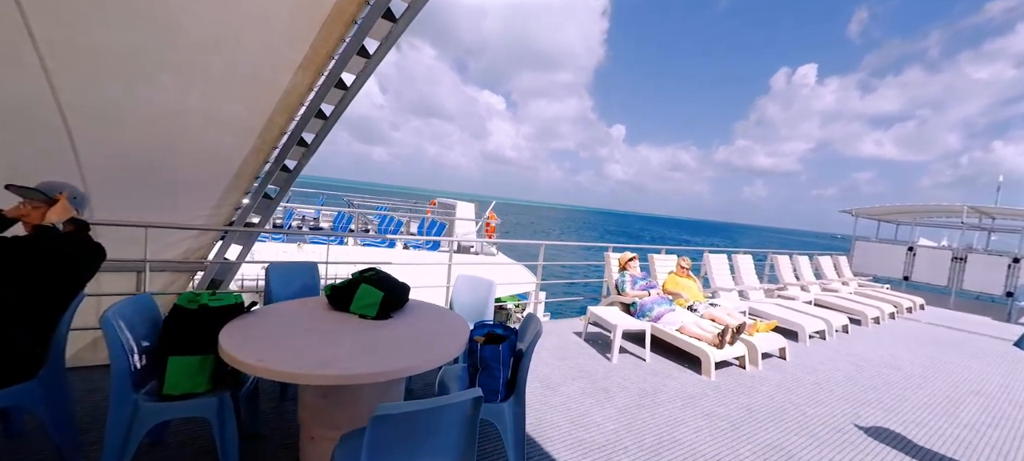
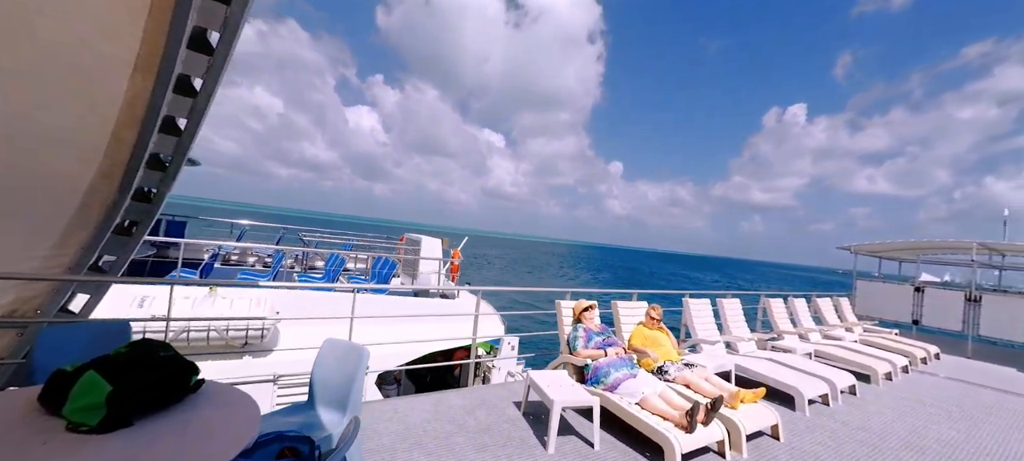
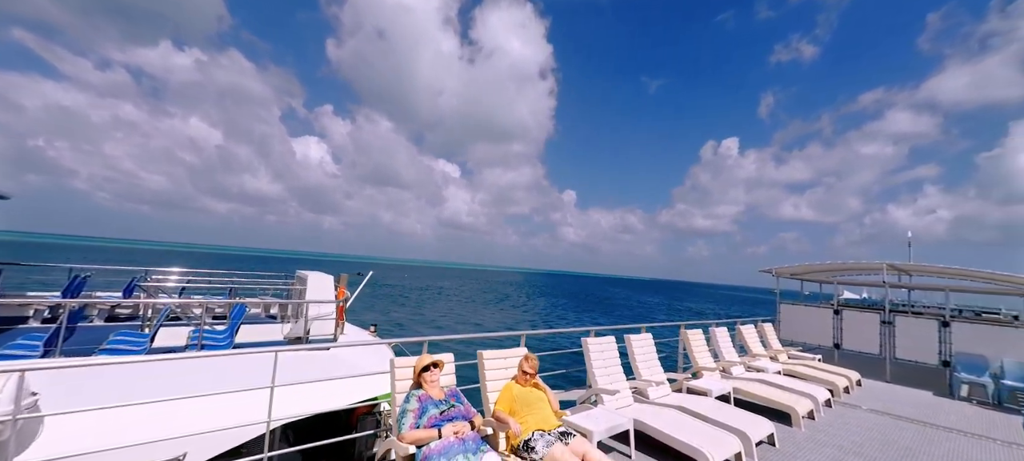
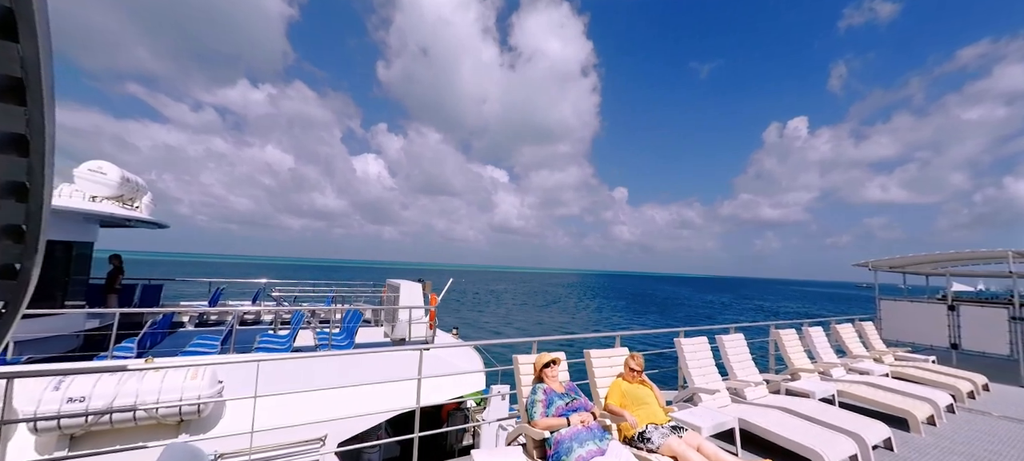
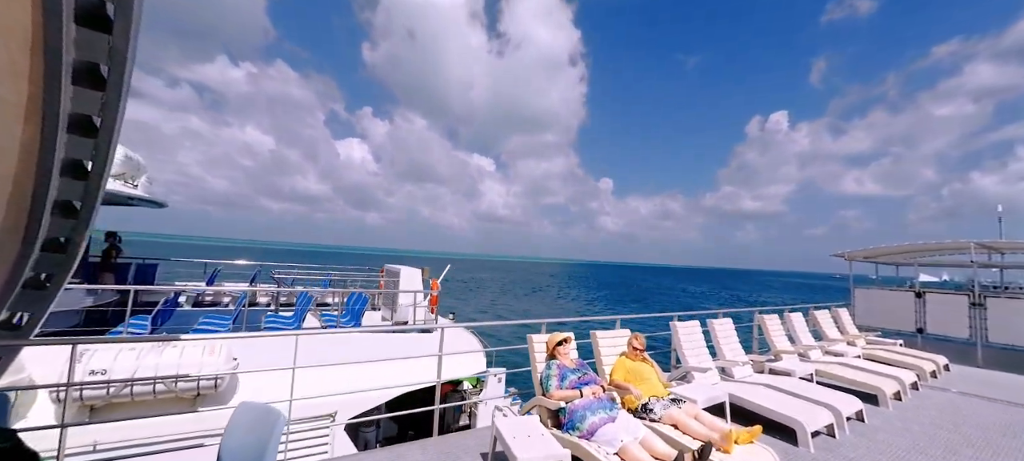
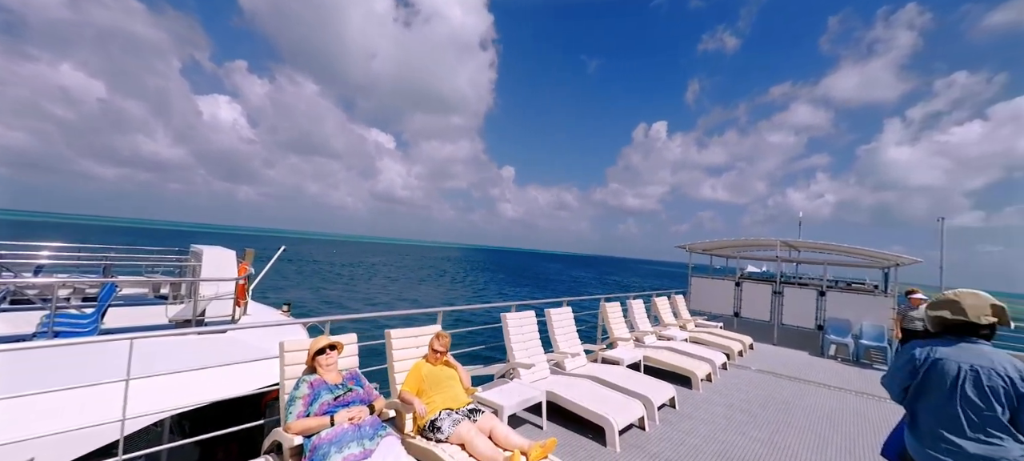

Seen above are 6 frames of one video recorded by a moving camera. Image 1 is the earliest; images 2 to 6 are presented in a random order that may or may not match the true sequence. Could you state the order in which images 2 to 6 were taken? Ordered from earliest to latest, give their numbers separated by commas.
2, 5, 4, 3, 6
